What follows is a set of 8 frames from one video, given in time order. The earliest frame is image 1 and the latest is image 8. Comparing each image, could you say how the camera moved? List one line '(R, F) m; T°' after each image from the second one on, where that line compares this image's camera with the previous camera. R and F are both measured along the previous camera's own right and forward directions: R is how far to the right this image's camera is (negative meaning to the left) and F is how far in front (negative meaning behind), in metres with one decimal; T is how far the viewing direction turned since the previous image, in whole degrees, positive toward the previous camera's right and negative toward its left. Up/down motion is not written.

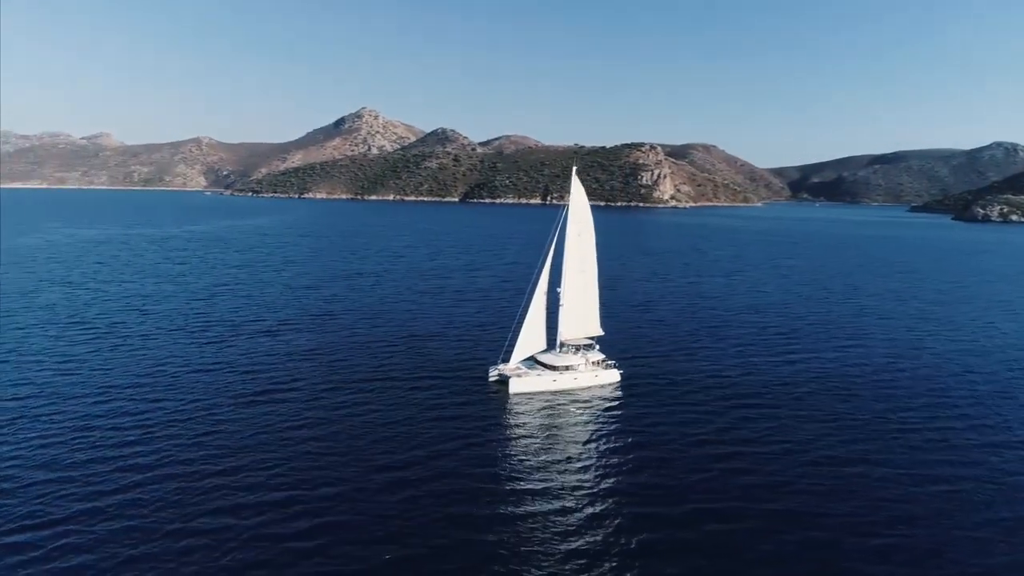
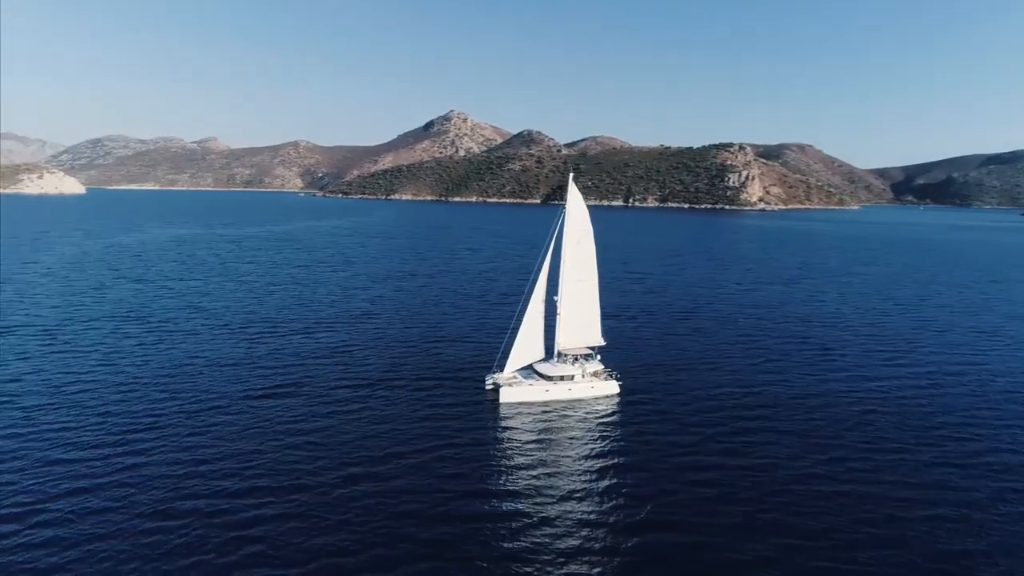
(+4.5, -0.5) m; -7°
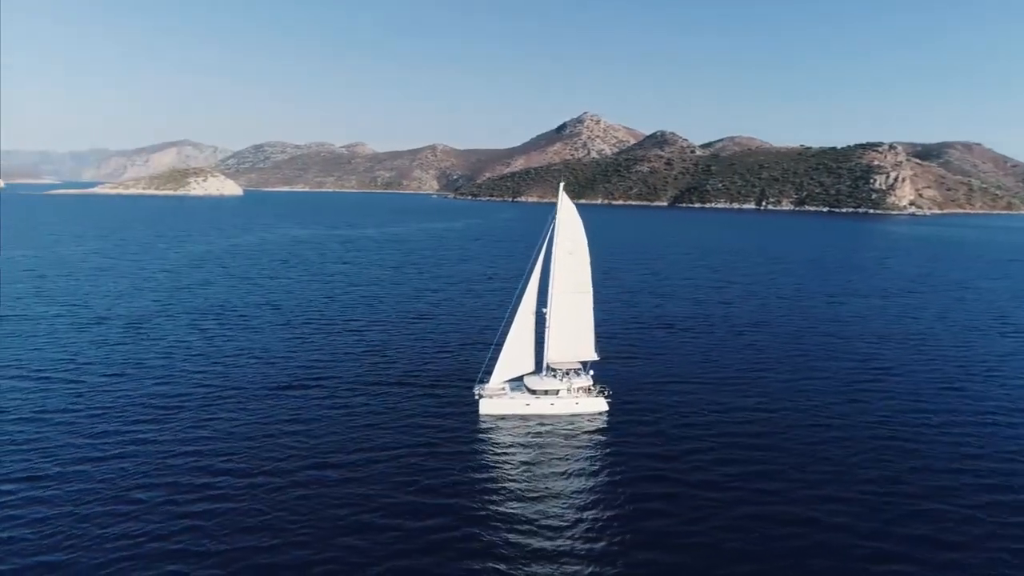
(+7.1, -0.5) m; -11°
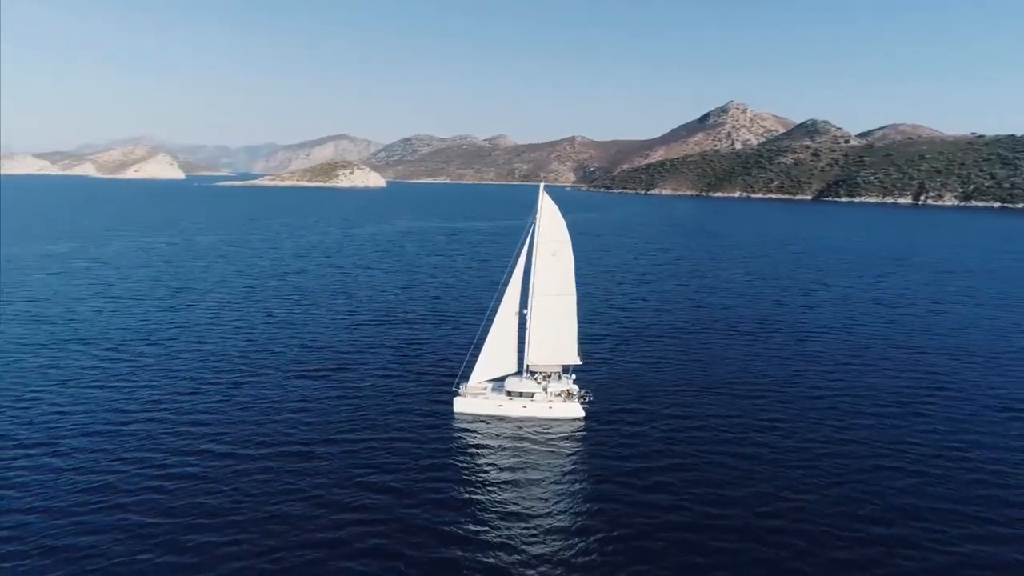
(+7.6, -0.4) m; -12°
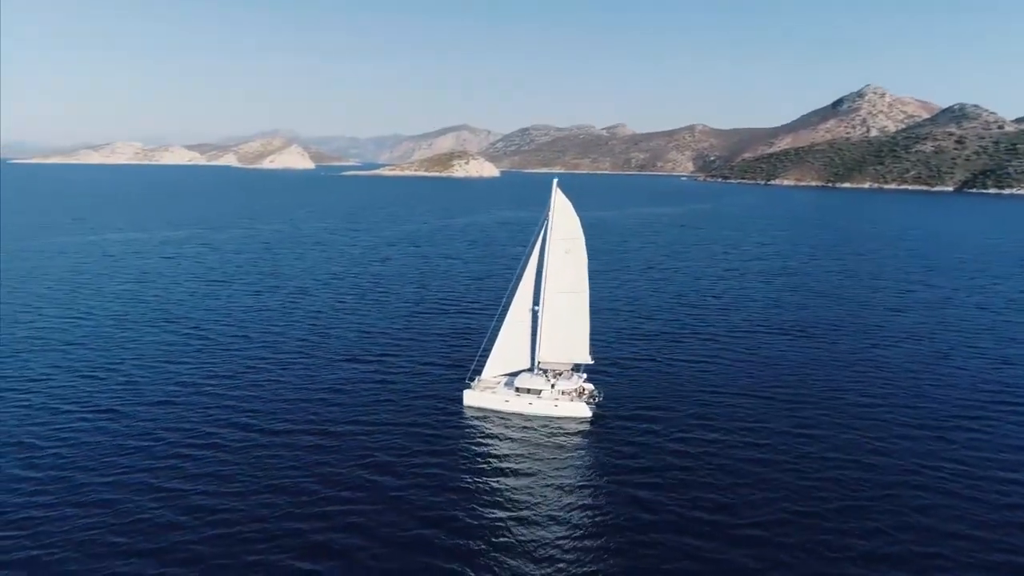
(+4.9, -0.3) m; -10°
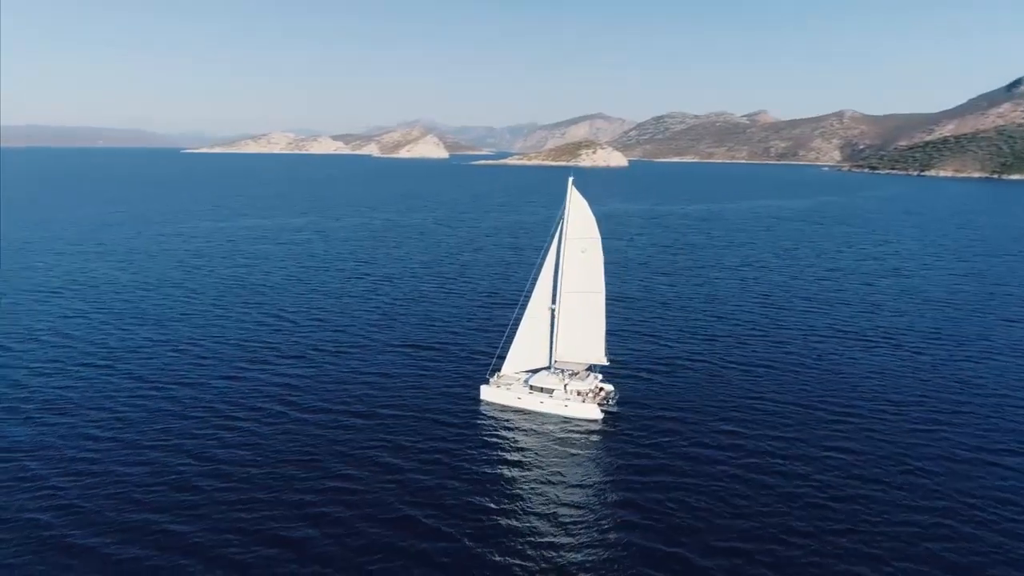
(+5.3, -0.3) m; -11°
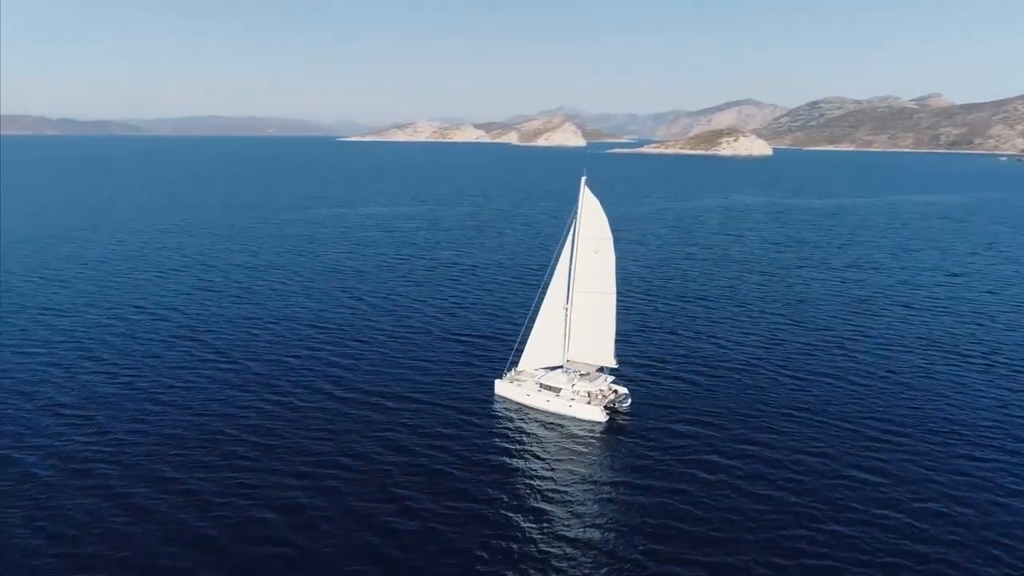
(+5.8, -0.3) m; -11°
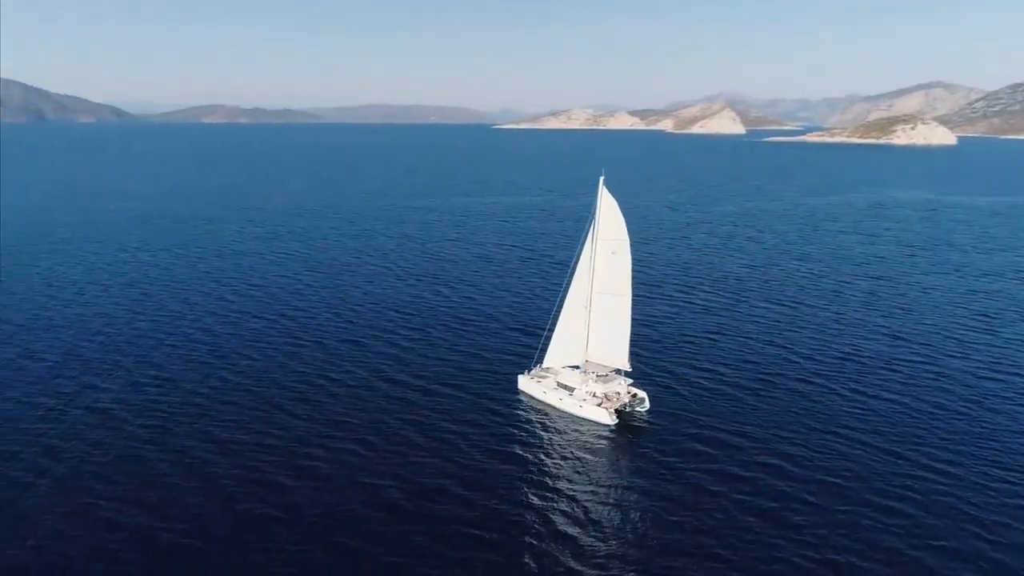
(+6.1, -0.2) m; -12°
